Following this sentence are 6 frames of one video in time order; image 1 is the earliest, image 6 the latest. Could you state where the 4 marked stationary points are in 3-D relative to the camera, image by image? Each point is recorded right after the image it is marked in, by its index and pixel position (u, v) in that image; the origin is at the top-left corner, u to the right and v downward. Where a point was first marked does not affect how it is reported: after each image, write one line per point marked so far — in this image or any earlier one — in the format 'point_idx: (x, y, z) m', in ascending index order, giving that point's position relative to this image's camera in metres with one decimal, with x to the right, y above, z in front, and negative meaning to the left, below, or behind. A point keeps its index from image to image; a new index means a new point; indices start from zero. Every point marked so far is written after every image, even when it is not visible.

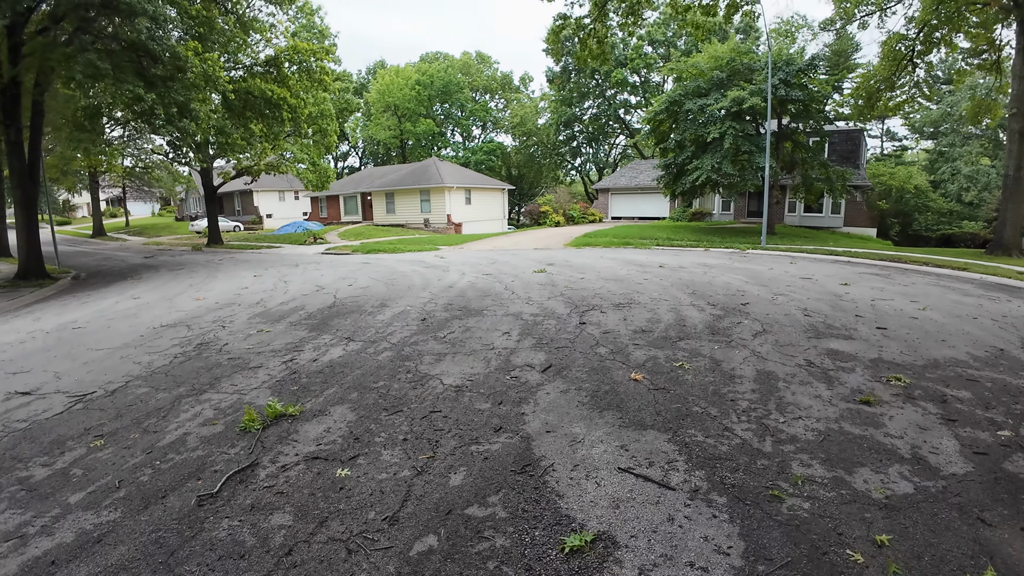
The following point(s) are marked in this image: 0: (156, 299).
0: (-5.4, -0.2, +9.9) m
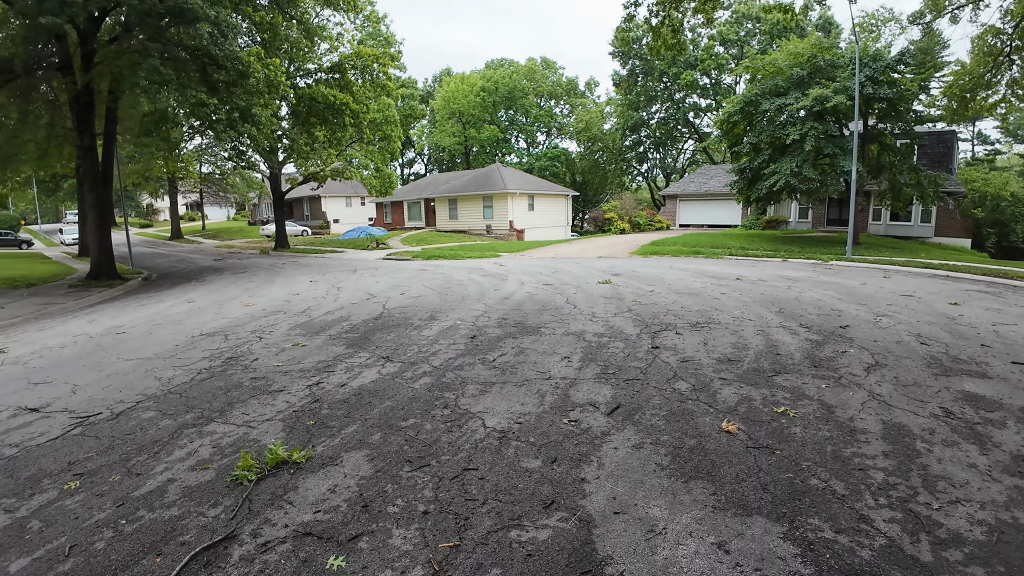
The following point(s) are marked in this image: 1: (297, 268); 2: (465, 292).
0: (-4.5, -0.2, +9.7) m
1: (-6.0, +0.6, +18.1) m
2: (-0.6, 0.0, +8.4) m
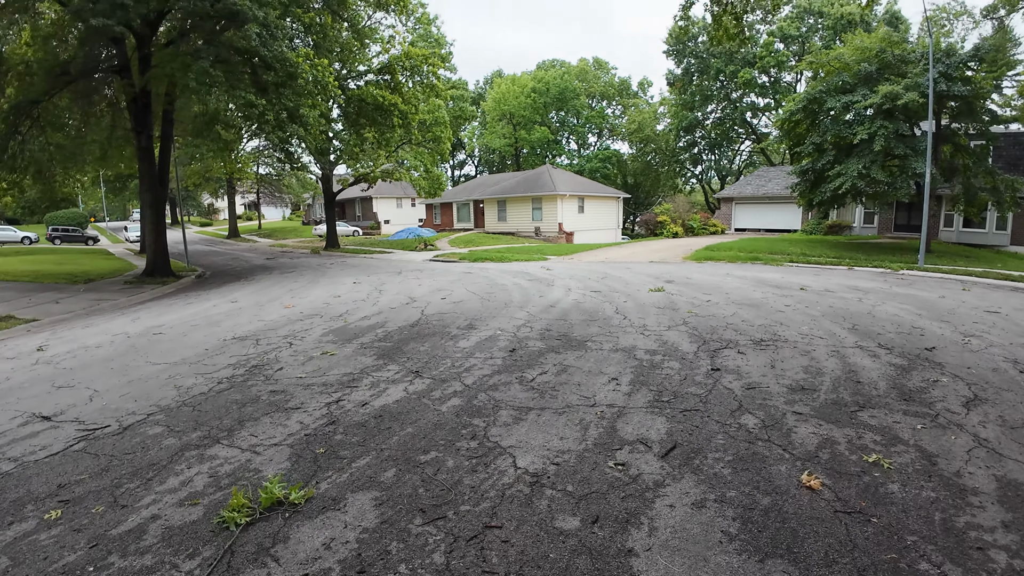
0: (-3.9, -0.2, +9.6) m
1: (-4.7, +0.6, +18.1) m
2: (0.0, -0.1, +8.0) m
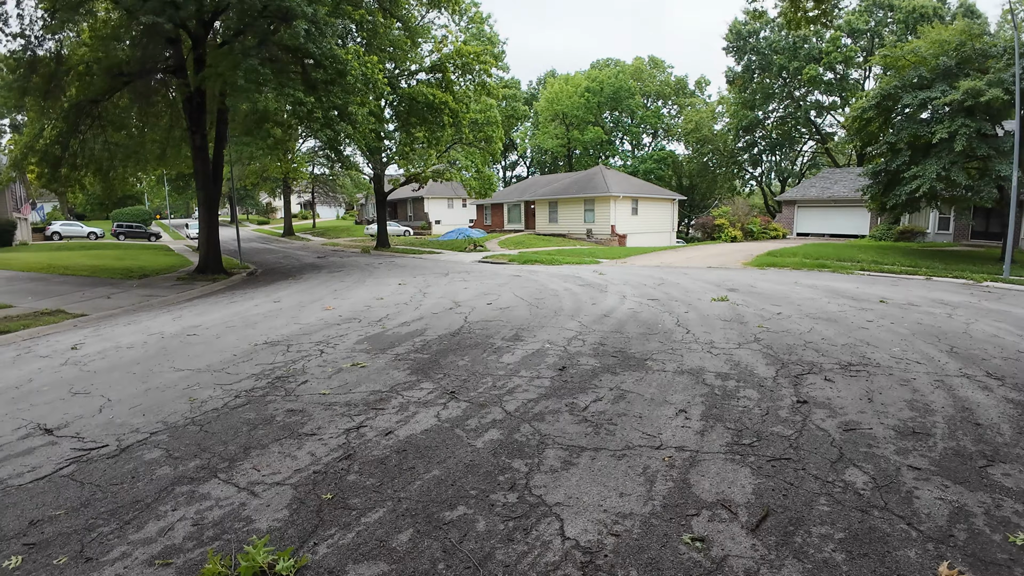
0: (-3.2, -0.2, +9.3) m
1: (-3.3, +0.5, +17.9) m
2: (+0.5, -0.2, +7.4) m
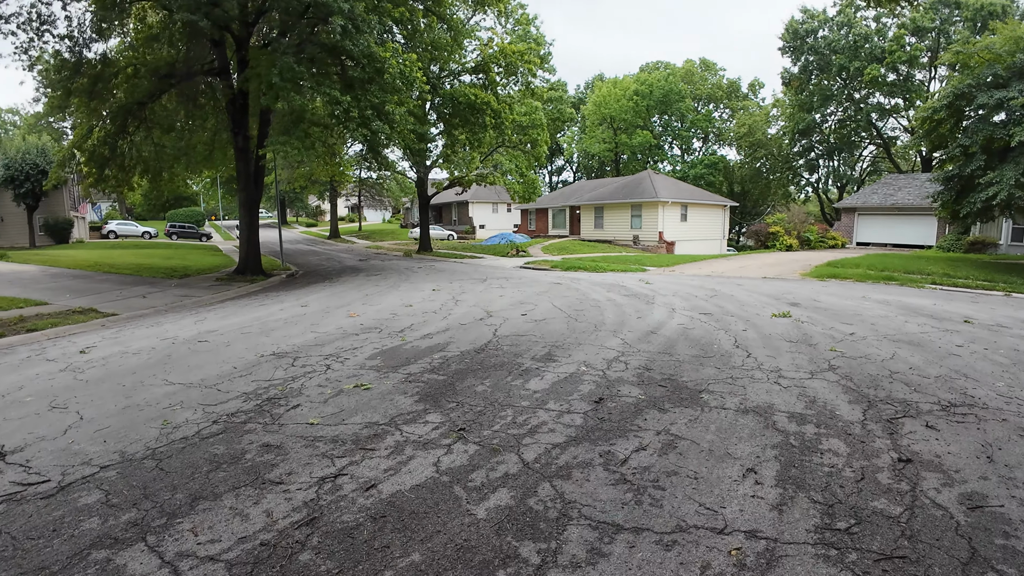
0: (-2.7, -0.3, +8.9) m
1: (-2.2, +0.4, +17.4) m
2: (+0.9, -0.3, +6.7) m
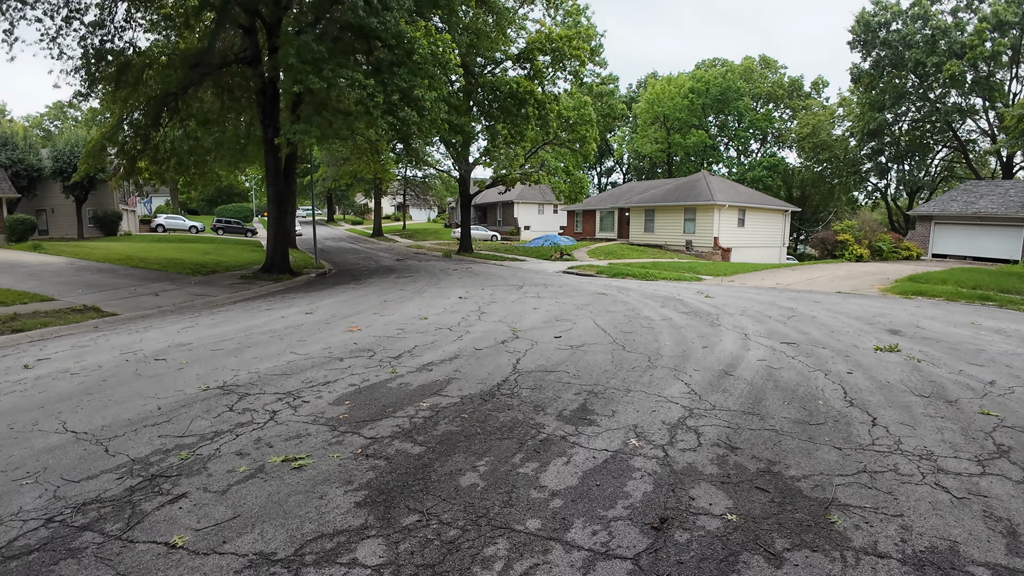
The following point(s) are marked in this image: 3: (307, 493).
0: (-2.3, -0.4, +7.7) m
1: (-1.2, +0.3, +16.1) m
2: (+1.1, -0.5, +5.3) m
3: (-0.7, -0.7, +2.3) m
